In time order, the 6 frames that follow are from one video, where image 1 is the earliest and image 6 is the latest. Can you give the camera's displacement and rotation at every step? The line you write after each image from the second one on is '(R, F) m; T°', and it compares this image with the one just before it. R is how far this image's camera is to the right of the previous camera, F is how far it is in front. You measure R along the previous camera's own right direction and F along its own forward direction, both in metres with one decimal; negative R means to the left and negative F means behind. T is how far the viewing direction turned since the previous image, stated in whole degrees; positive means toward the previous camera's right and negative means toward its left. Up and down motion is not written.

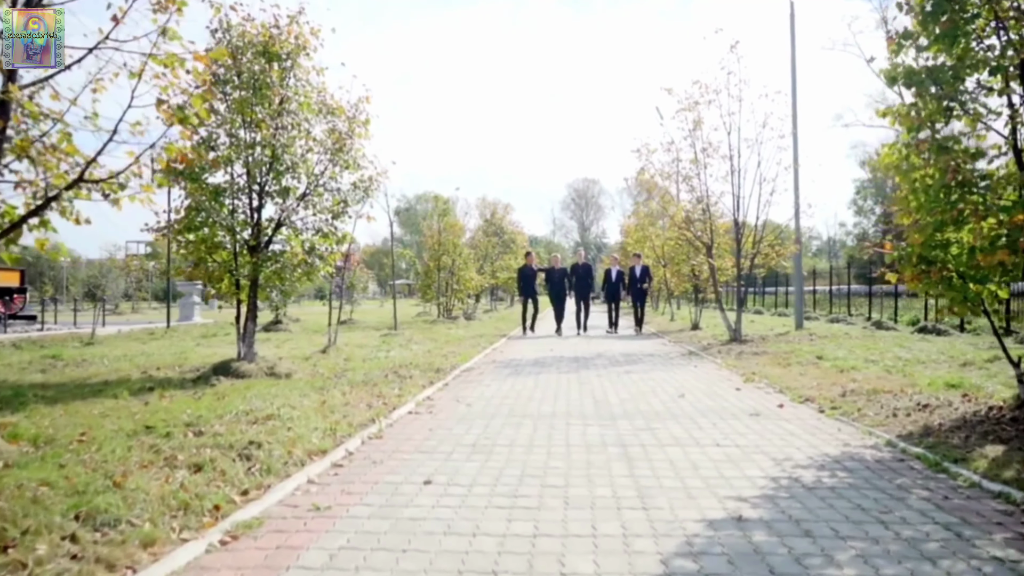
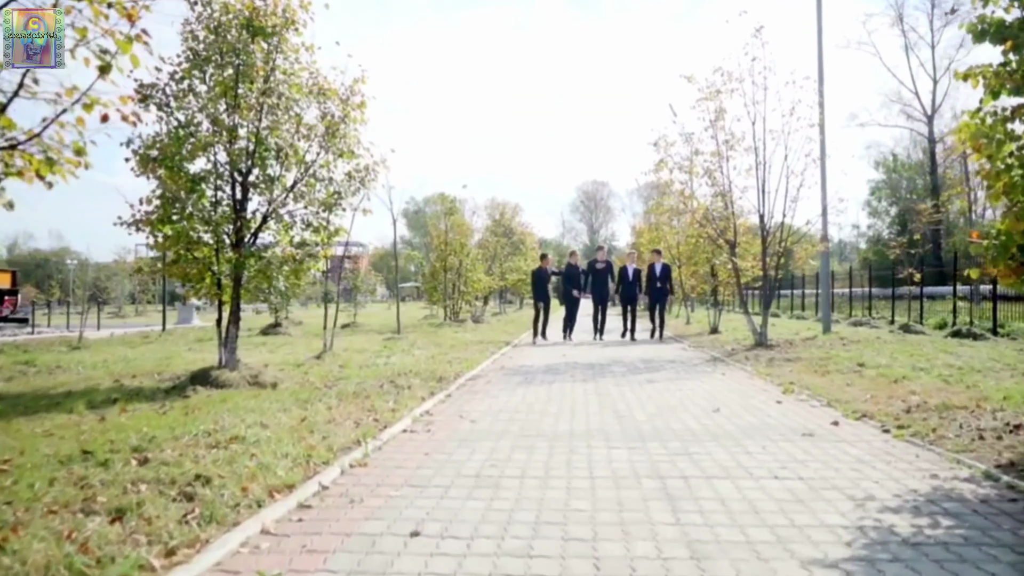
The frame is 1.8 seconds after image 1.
(0.0, +1.1) m; -1°
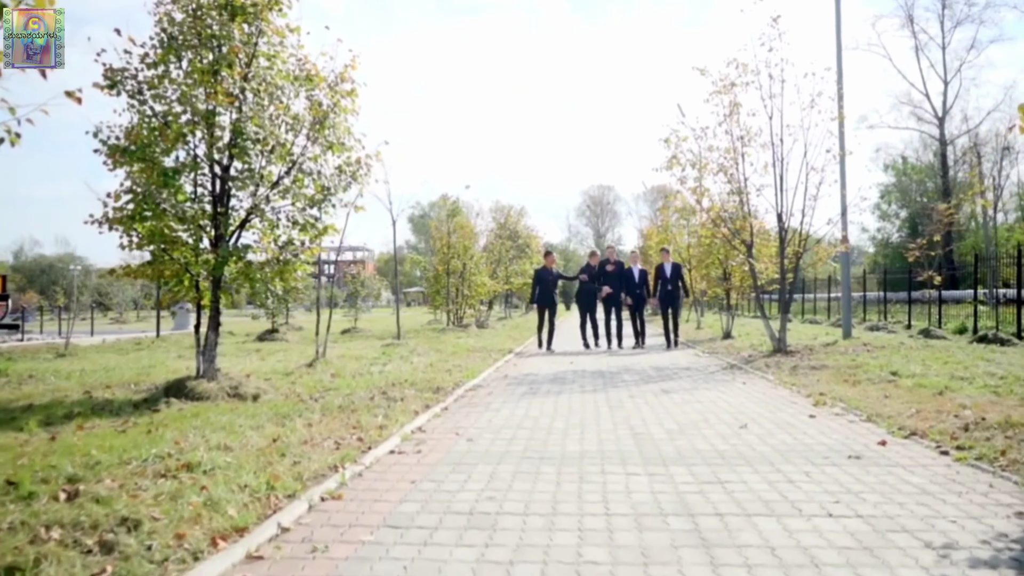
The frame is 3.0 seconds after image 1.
(0.0, +0.8) m; 0°
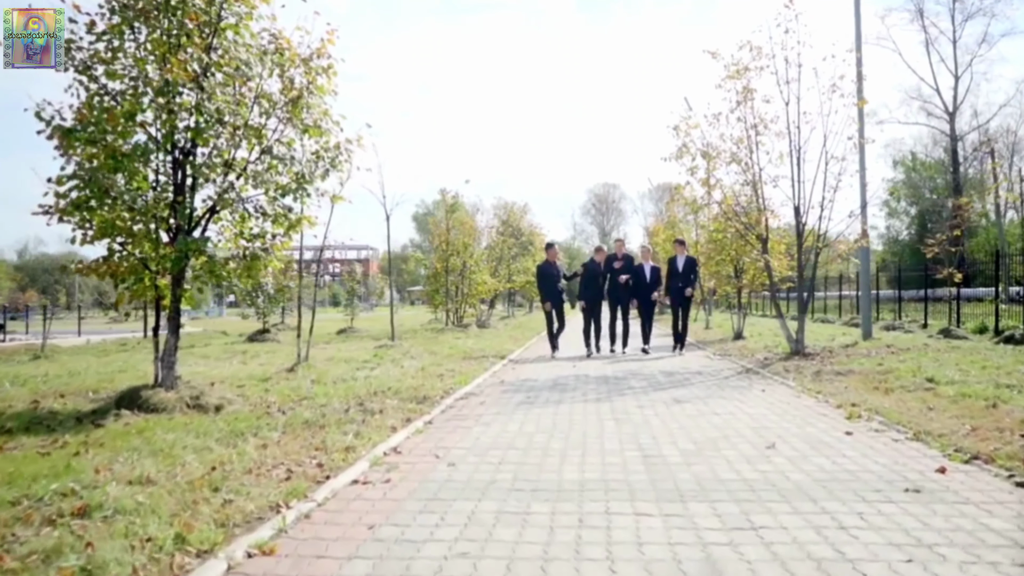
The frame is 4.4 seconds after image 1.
(+0.1, +0.9) m; 0°
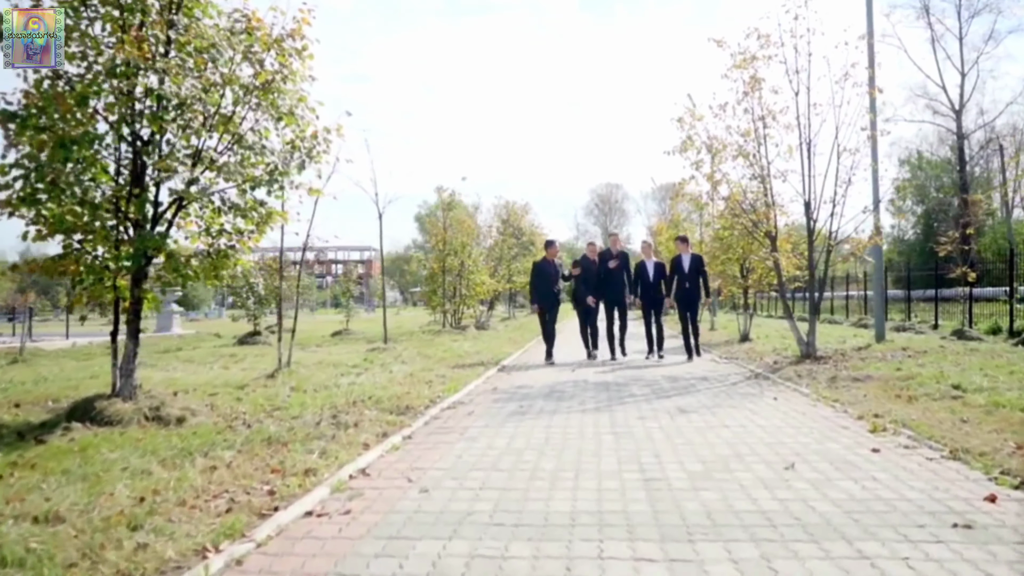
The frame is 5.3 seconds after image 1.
(+0.1, +0.7) m; 0°
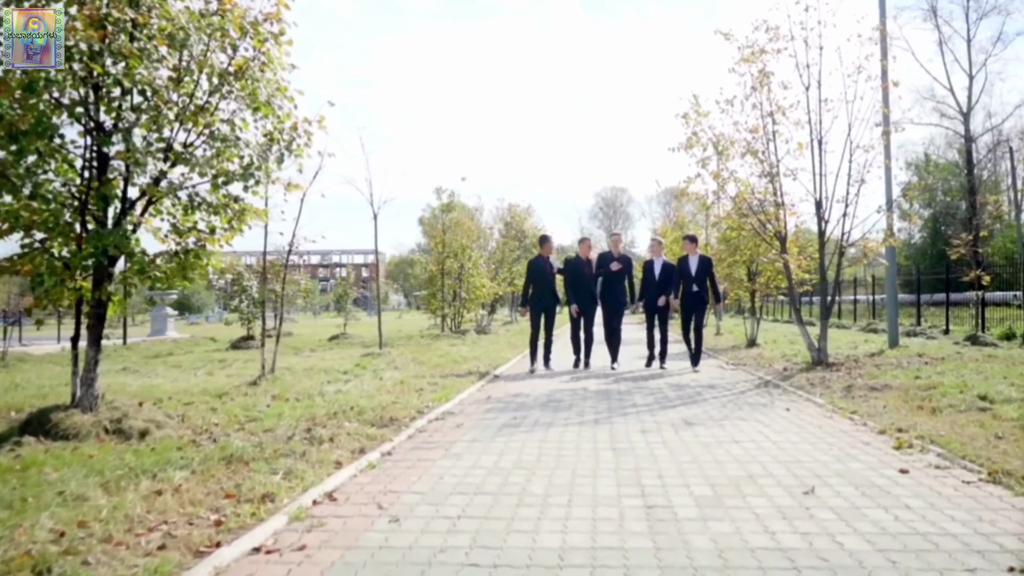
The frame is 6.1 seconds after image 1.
(+0.1, +0.6) m; 0°
